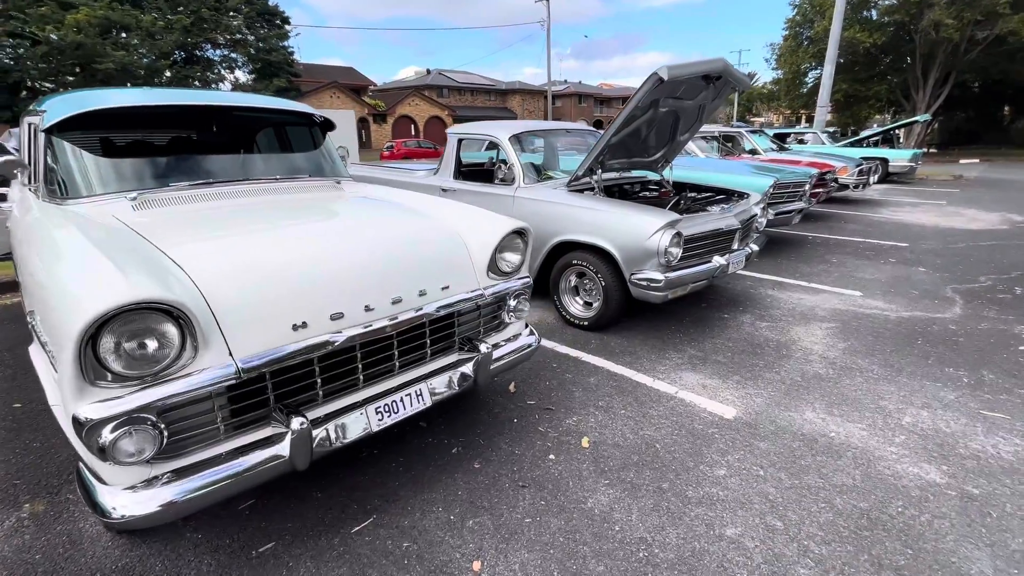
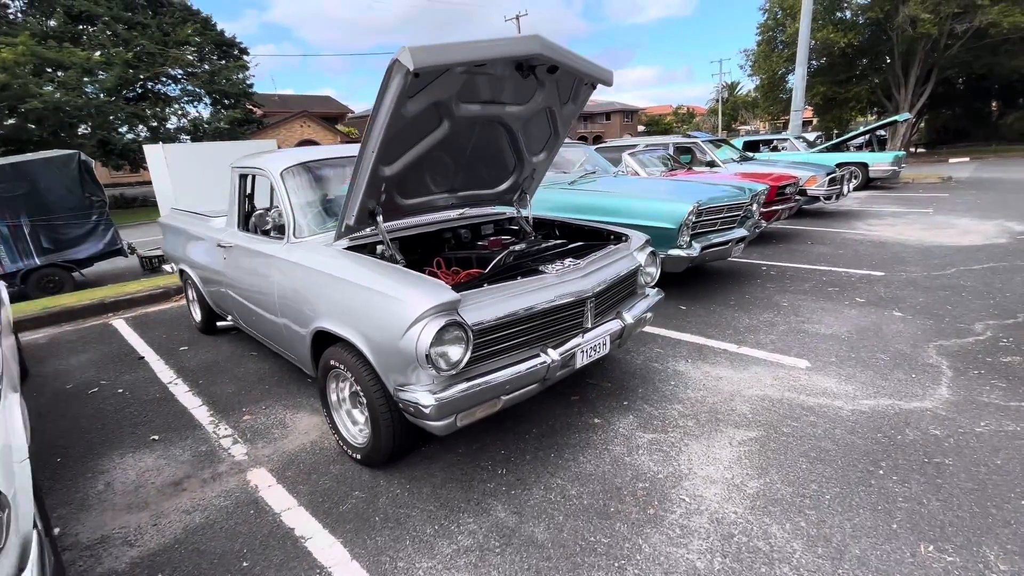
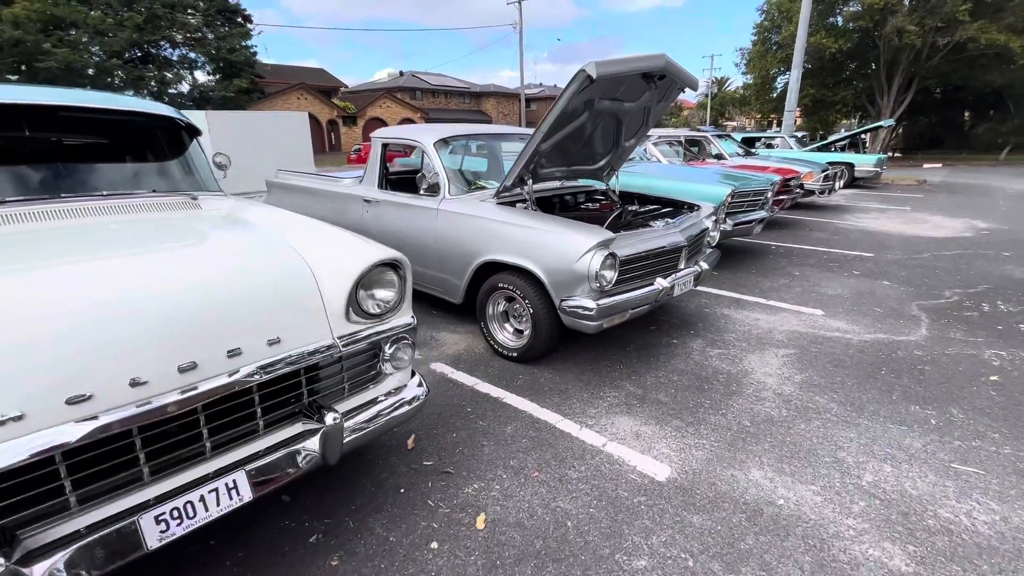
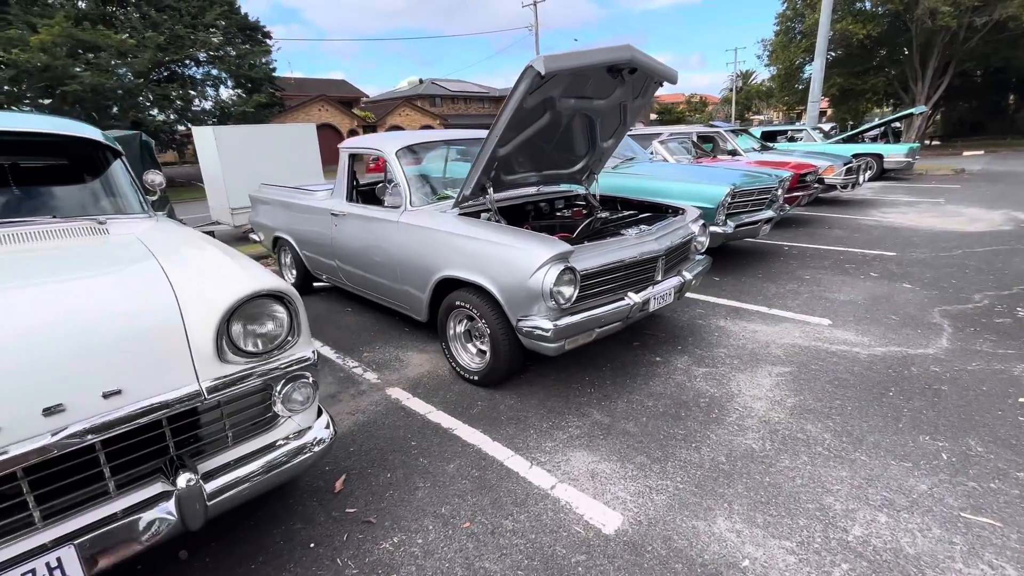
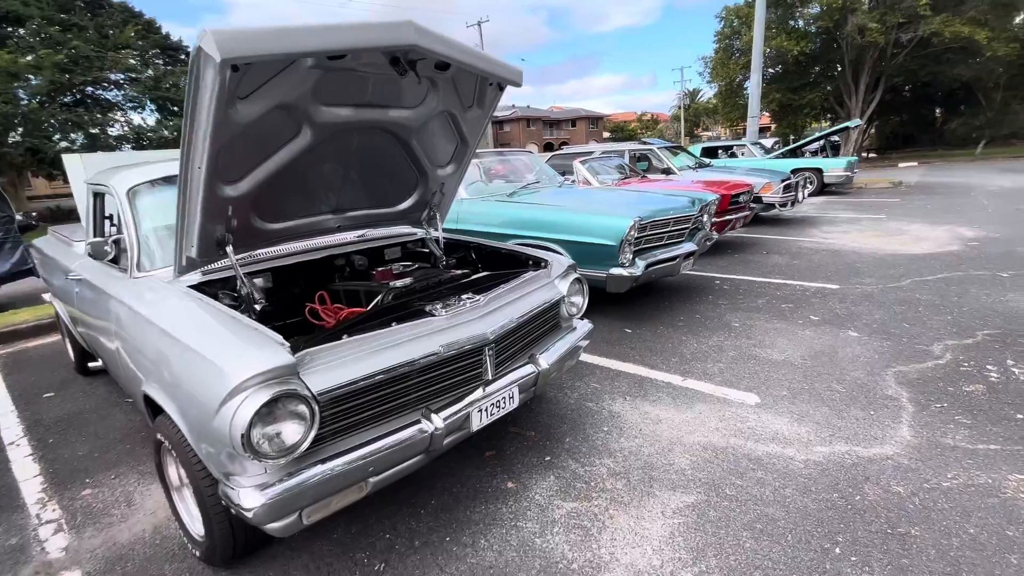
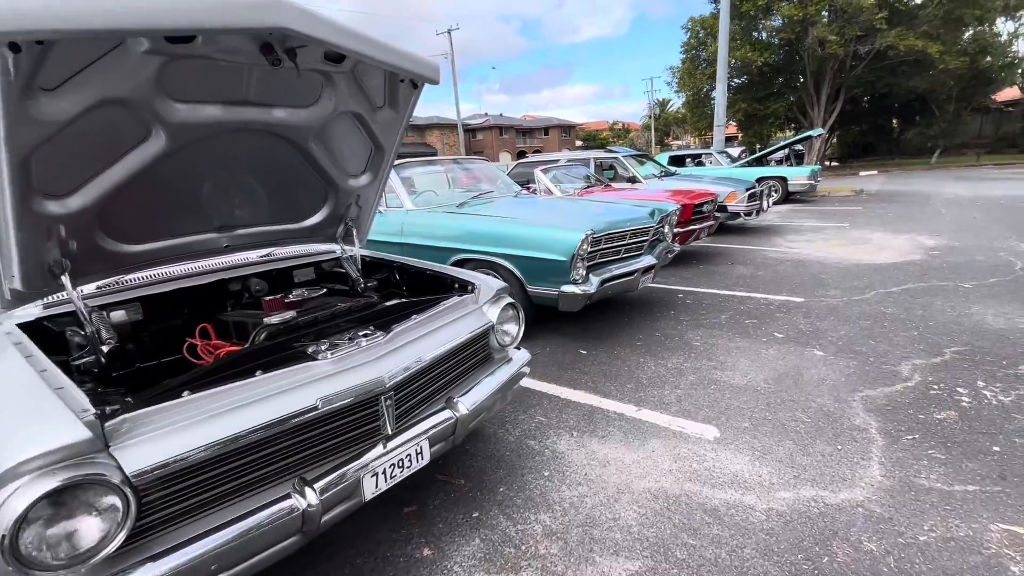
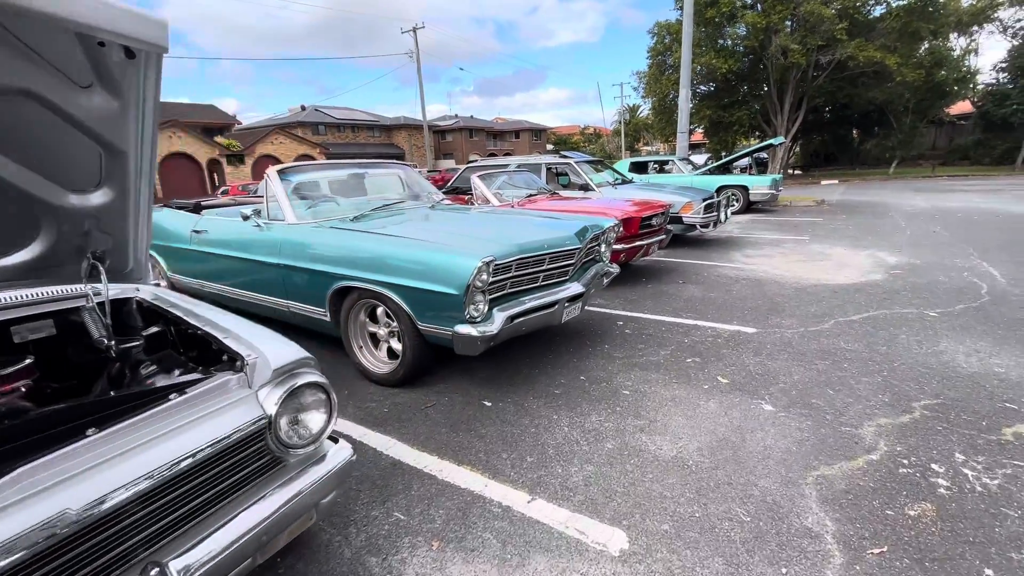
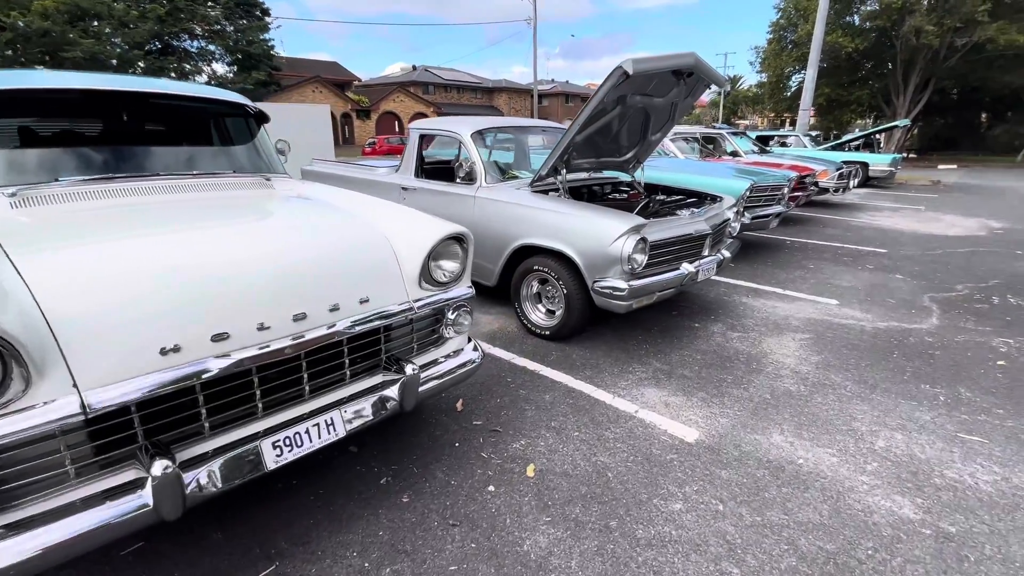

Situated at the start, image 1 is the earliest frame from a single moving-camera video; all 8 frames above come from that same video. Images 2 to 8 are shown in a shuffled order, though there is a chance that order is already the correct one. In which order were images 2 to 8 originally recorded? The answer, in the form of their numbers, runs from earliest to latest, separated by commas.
8, 3, 4, 2, 5, 6, 7
